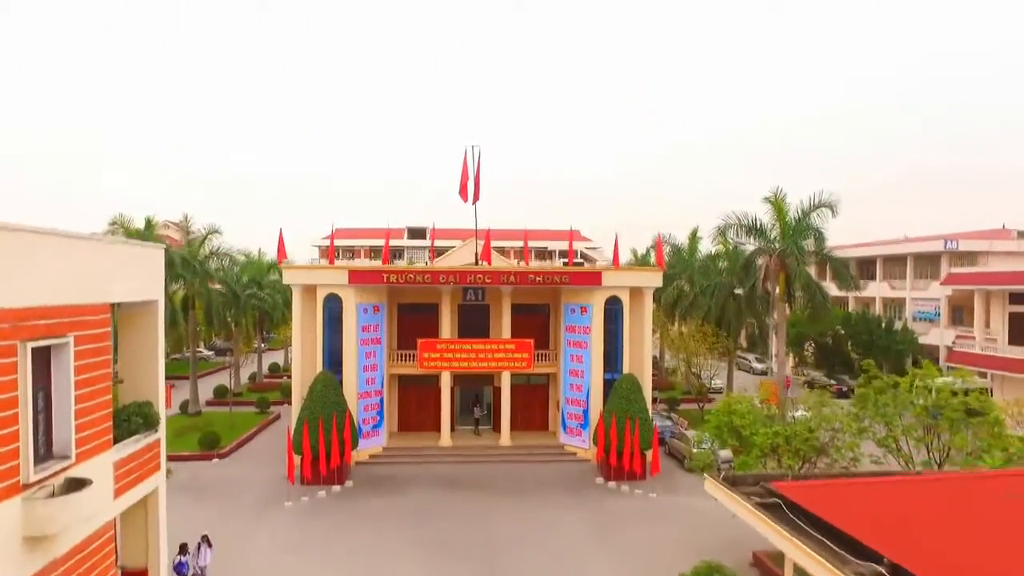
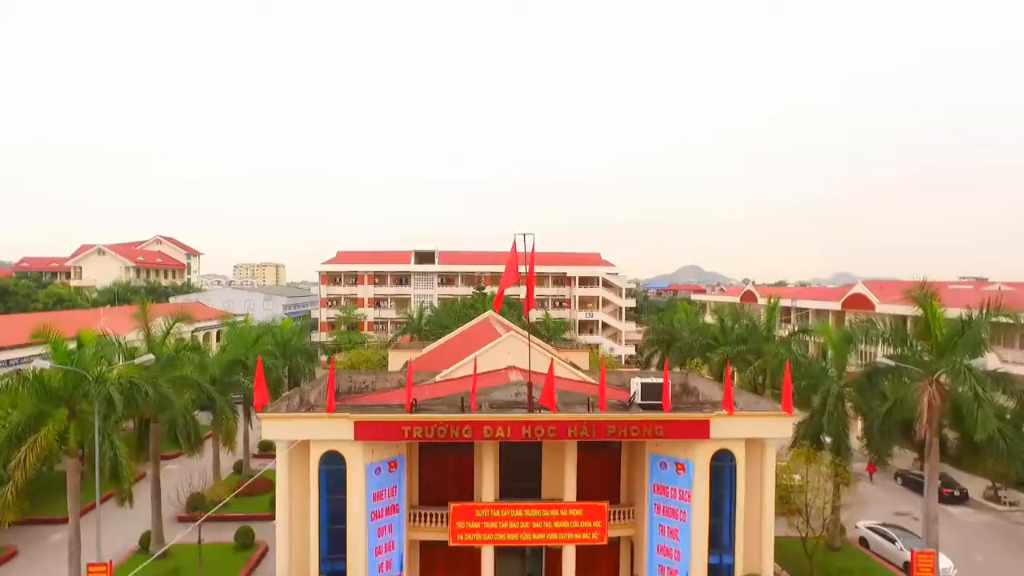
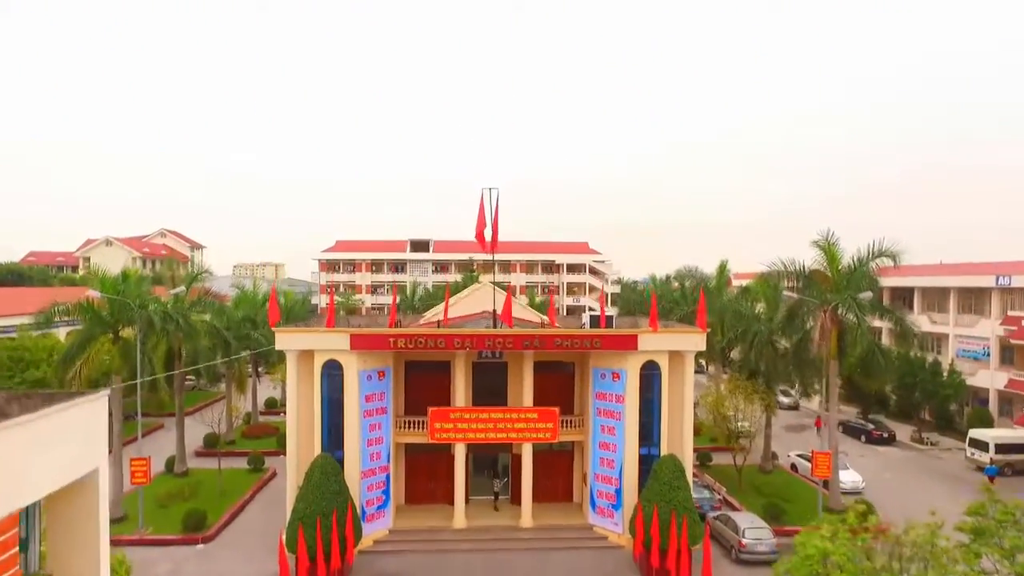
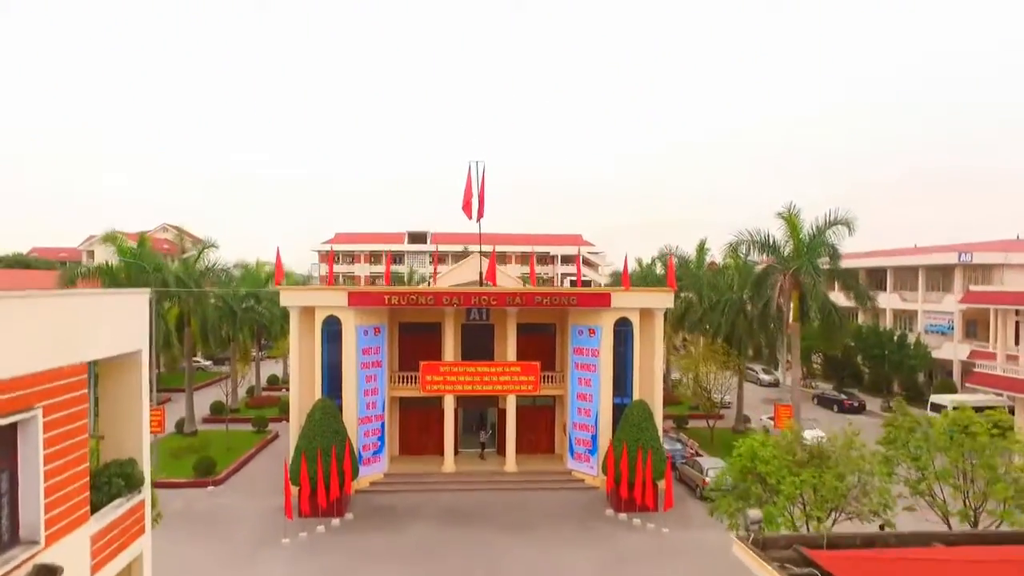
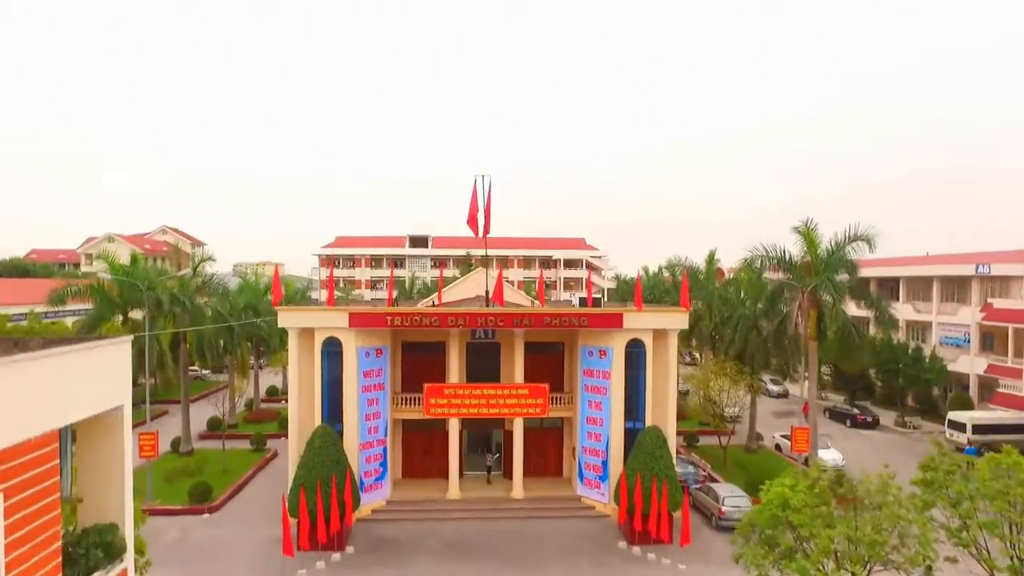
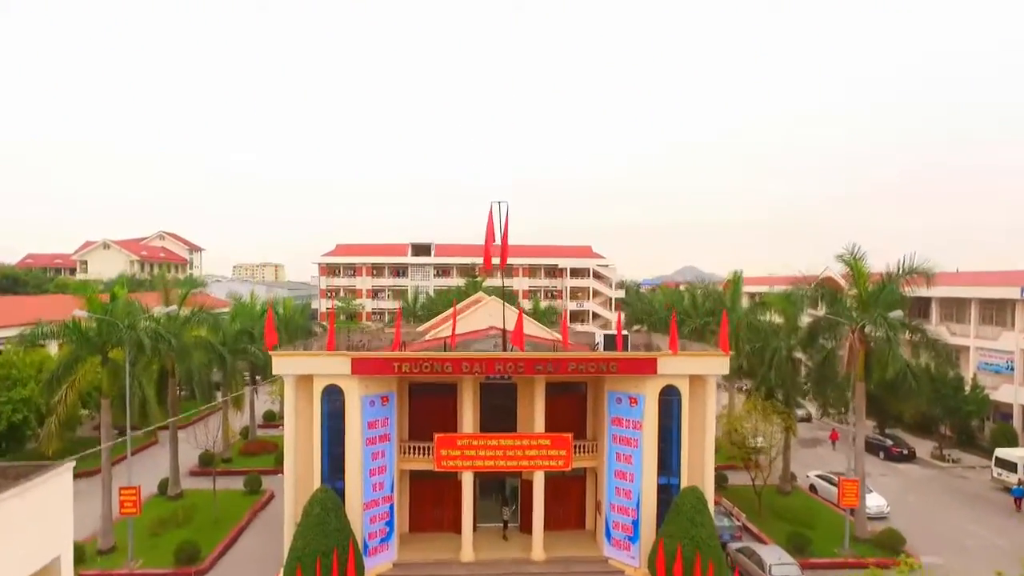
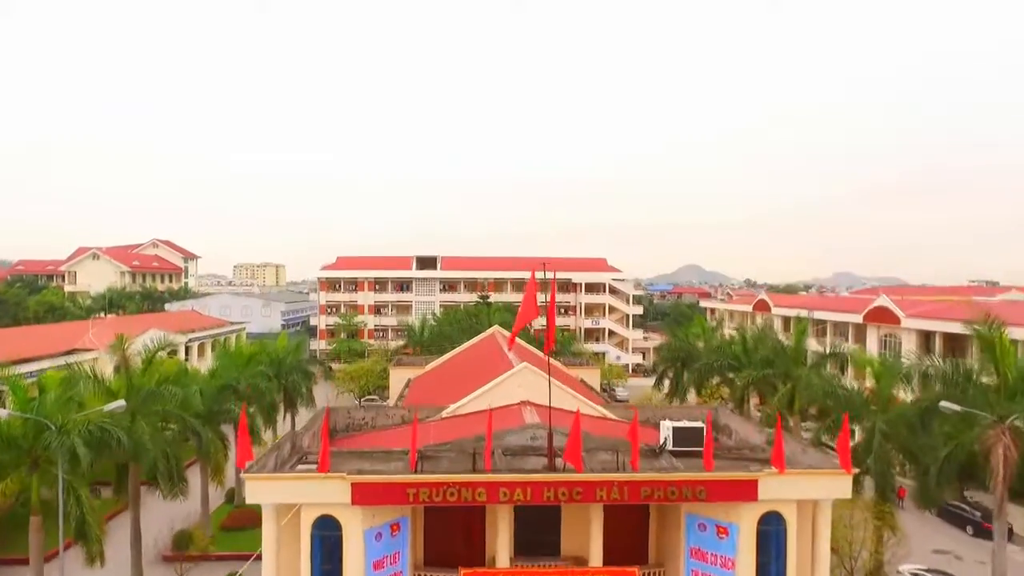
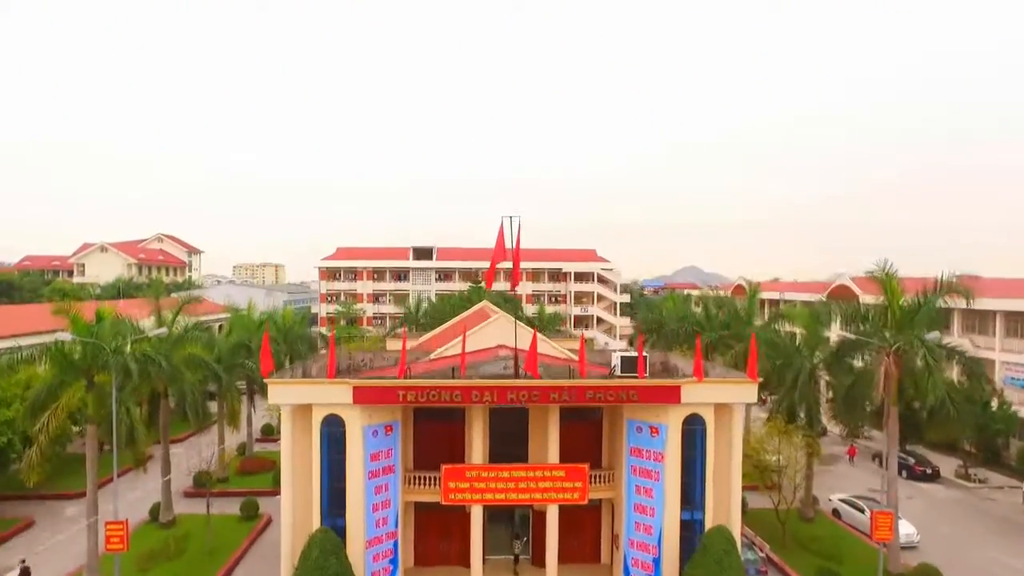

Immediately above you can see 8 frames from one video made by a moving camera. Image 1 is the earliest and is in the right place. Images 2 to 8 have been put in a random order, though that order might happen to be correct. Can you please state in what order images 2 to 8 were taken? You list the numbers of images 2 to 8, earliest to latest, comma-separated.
4, 5, 3, 6, 8, 2, 7
